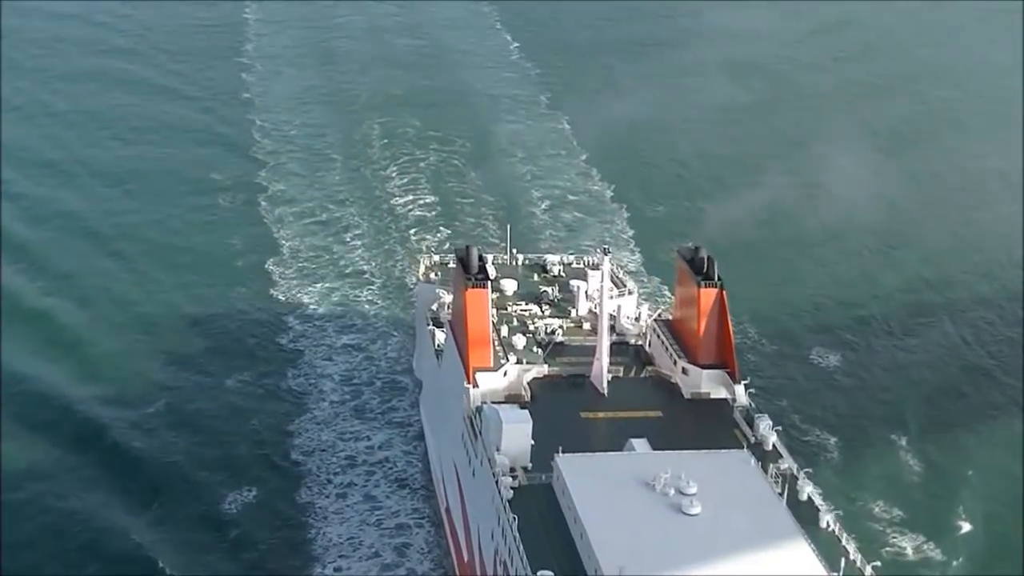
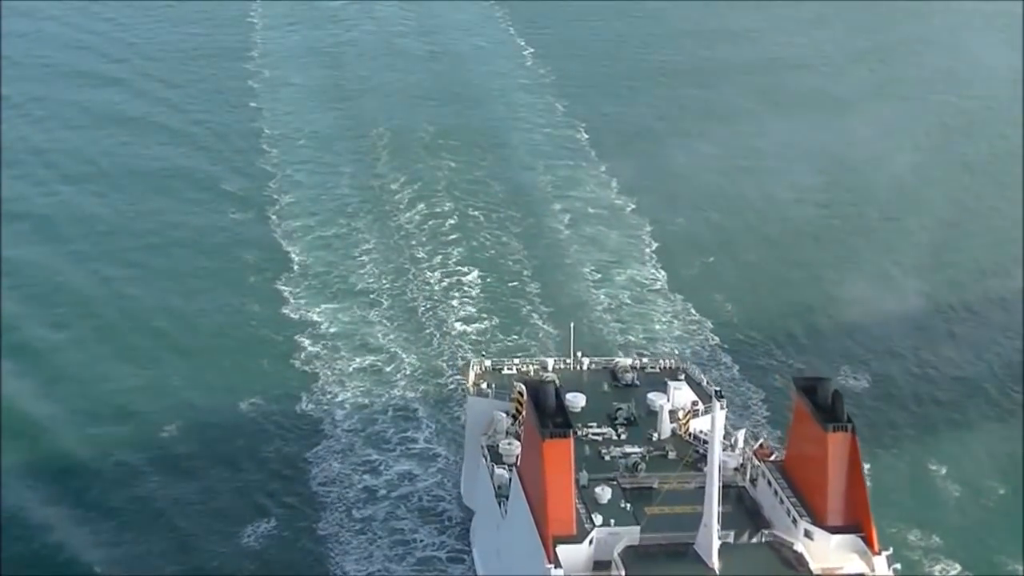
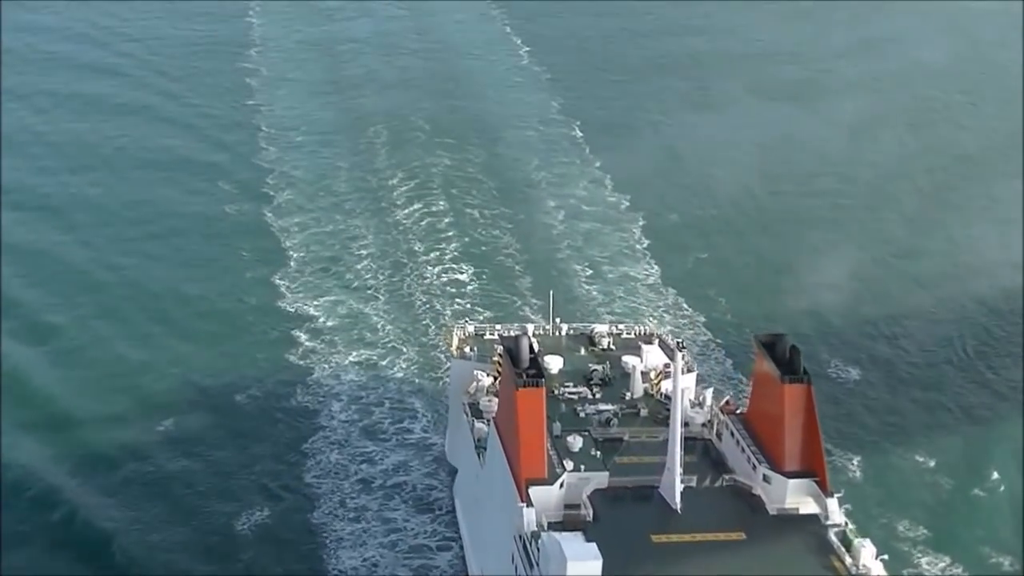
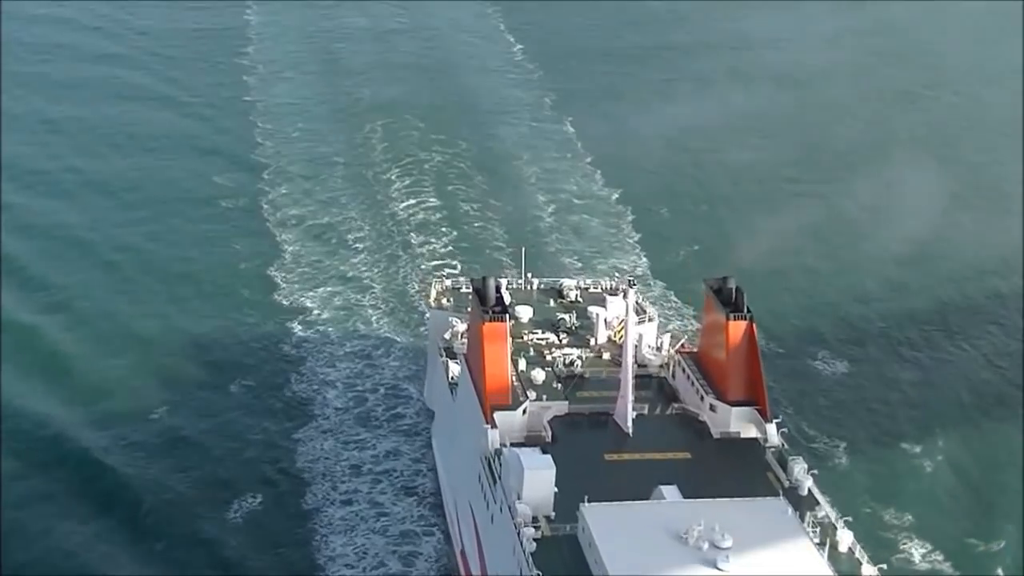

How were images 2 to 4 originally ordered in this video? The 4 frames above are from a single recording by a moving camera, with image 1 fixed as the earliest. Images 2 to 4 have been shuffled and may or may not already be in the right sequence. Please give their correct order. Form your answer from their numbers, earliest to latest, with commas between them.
4, 3, 2
